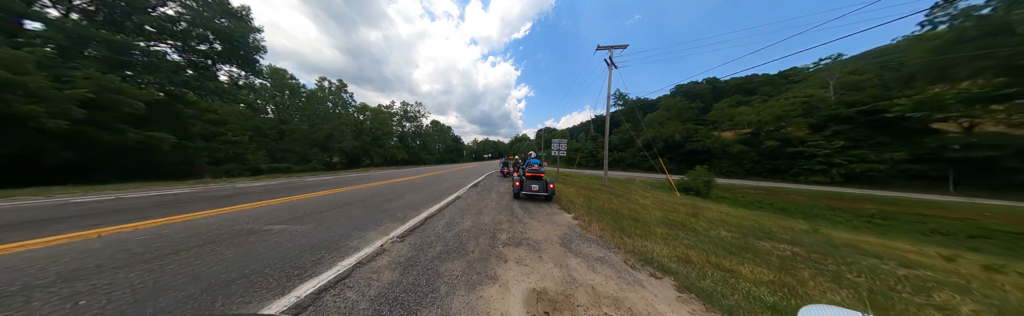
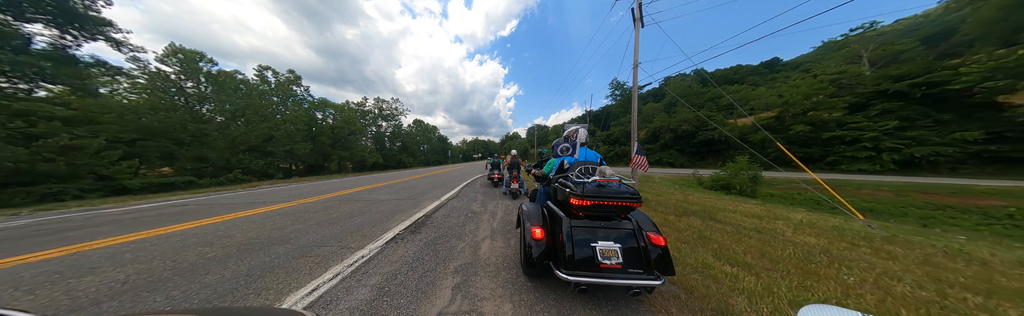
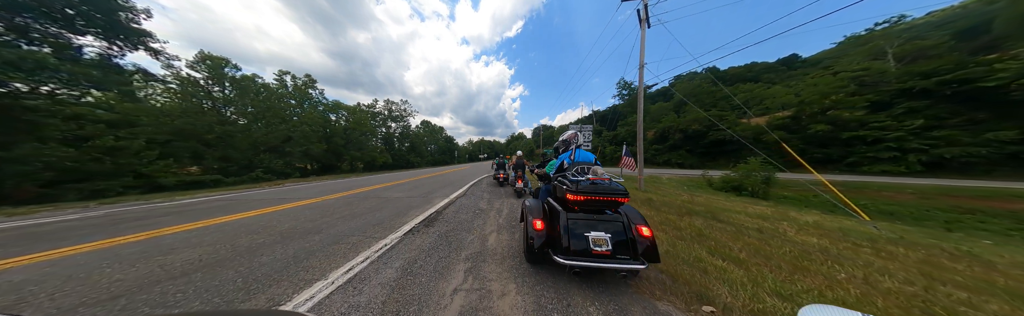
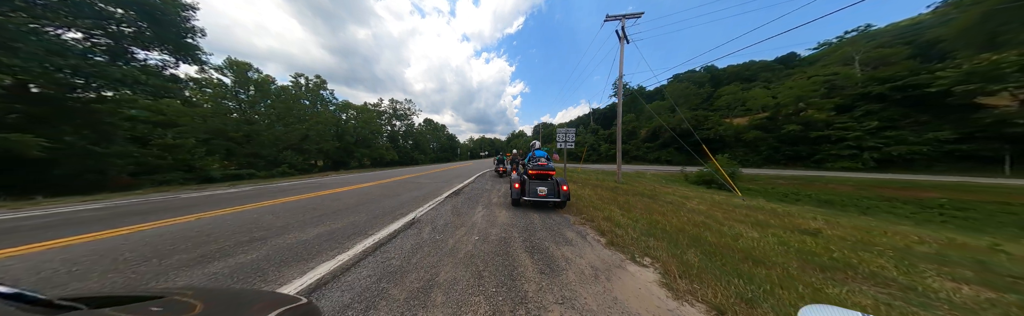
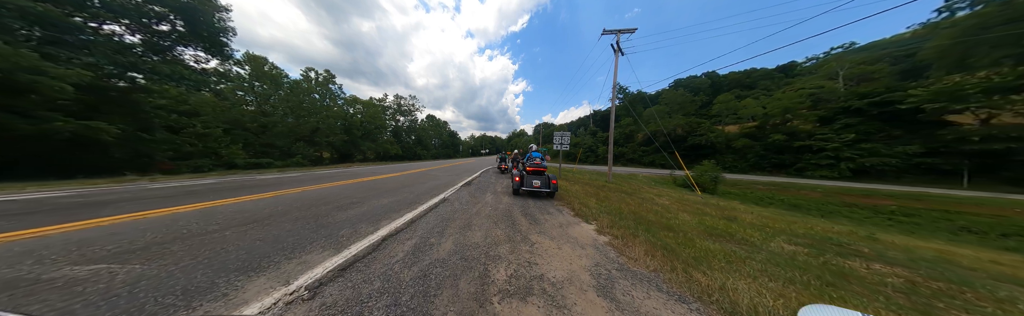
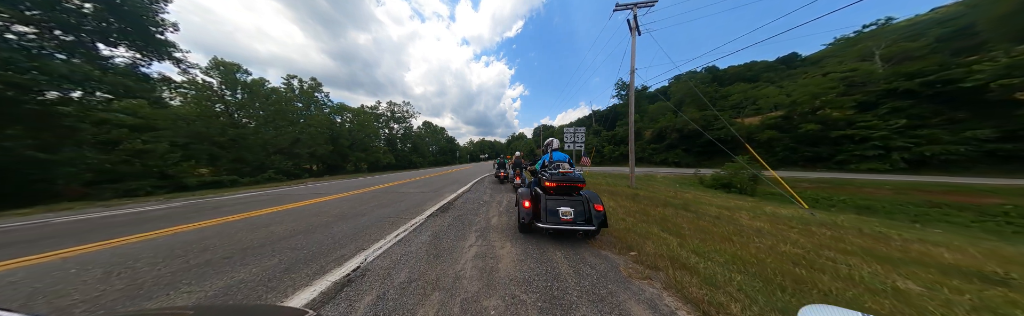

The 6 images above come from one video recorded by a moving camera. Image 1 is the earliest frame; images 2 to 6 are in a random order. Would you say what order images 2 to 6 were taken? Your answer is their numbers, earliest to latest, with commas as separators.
5, 4, 6, 3, 2
